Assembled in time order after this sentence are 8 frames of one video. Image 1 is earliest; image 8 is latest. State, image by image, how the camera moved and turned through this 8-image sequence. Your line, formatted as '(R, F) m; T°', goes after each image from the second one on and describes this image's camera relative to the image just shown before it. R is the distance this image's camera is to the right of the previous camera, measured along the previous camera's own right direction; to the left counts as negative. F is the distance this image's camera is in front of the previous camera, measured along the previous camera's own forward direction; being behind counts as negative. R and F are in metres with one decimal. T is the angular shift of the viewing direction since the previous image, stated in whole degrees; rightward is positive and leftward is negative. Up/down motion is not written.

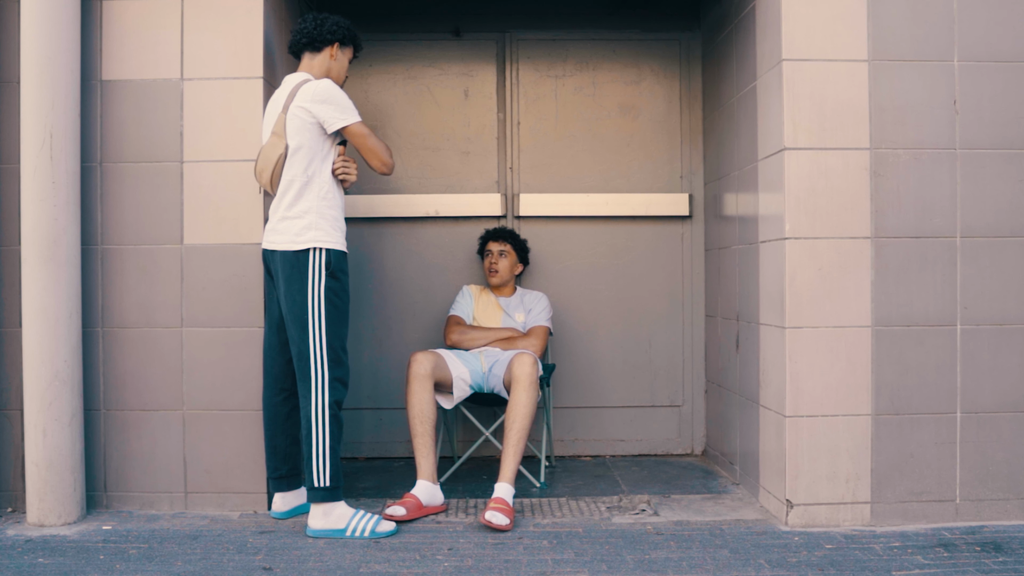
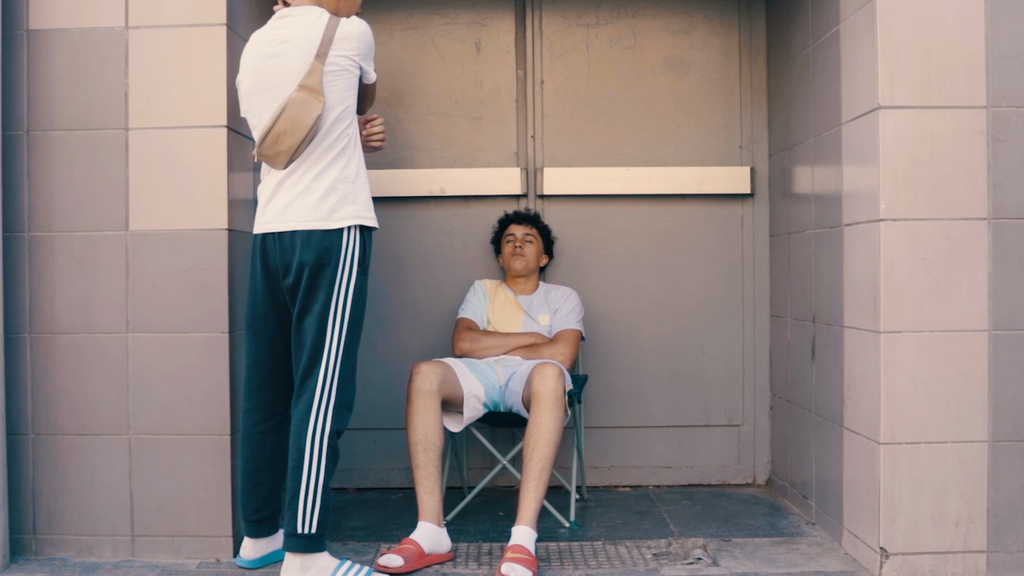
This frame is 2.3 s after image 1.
(0.0, +0.7) m; -2°
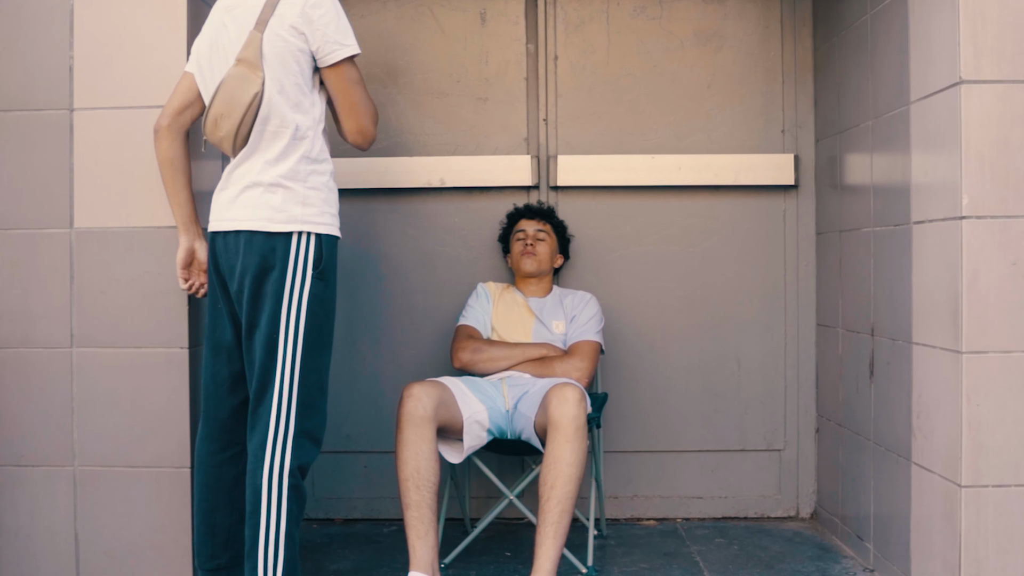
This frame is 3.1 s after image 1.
(0.0, +0.4) m; -1°
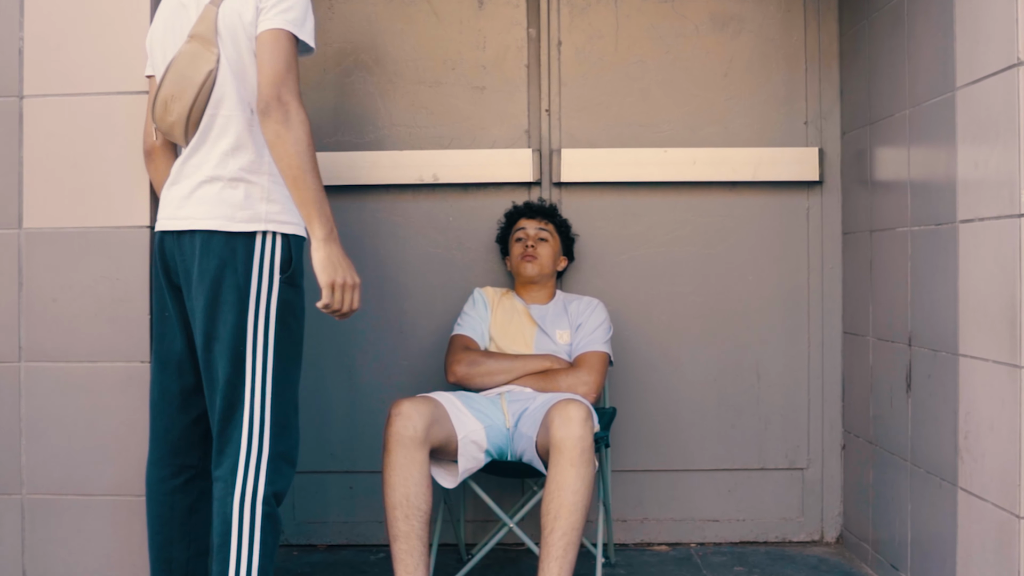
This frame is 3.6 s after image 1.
(0.0, +0.2) m; 0°
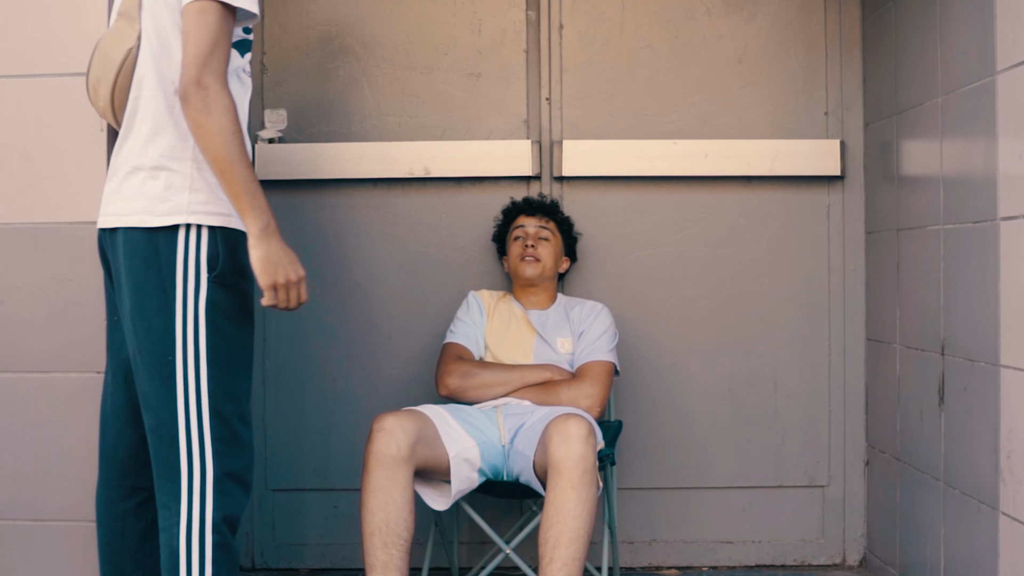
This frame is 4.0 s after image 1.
(0.0, +0.2) m; 0°
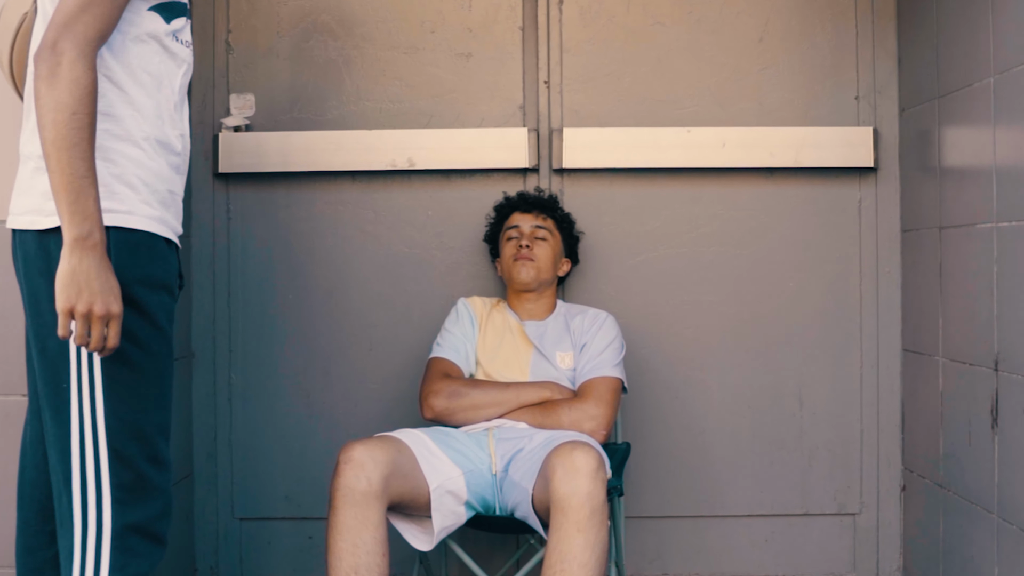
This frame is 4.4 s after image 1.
(0.0, +0.3) m; 0°
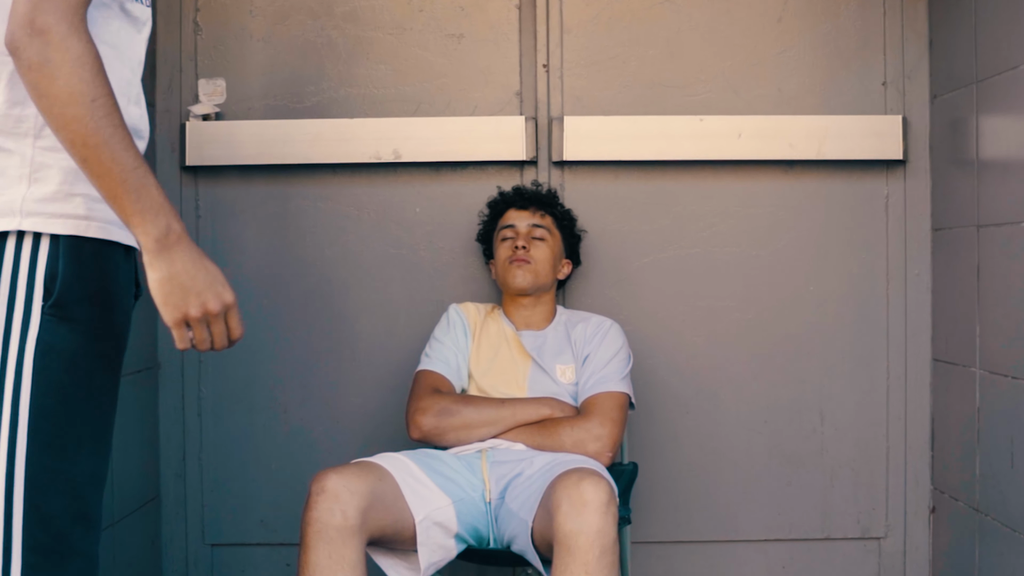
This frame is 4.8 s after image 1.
(0.0, +0.2) m; 0°
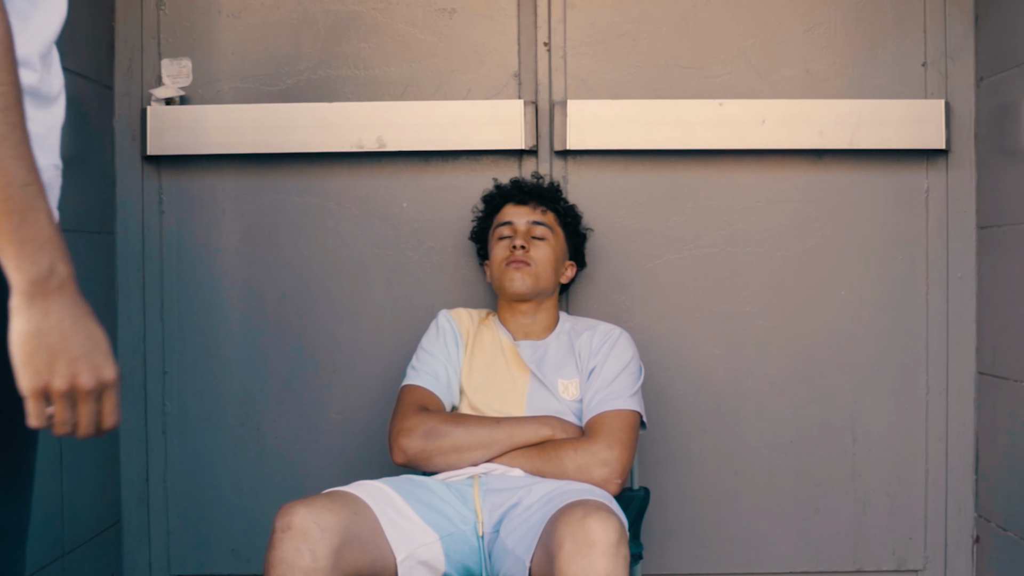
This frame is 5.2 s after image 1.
(0.0, +0.2) m; 0°
